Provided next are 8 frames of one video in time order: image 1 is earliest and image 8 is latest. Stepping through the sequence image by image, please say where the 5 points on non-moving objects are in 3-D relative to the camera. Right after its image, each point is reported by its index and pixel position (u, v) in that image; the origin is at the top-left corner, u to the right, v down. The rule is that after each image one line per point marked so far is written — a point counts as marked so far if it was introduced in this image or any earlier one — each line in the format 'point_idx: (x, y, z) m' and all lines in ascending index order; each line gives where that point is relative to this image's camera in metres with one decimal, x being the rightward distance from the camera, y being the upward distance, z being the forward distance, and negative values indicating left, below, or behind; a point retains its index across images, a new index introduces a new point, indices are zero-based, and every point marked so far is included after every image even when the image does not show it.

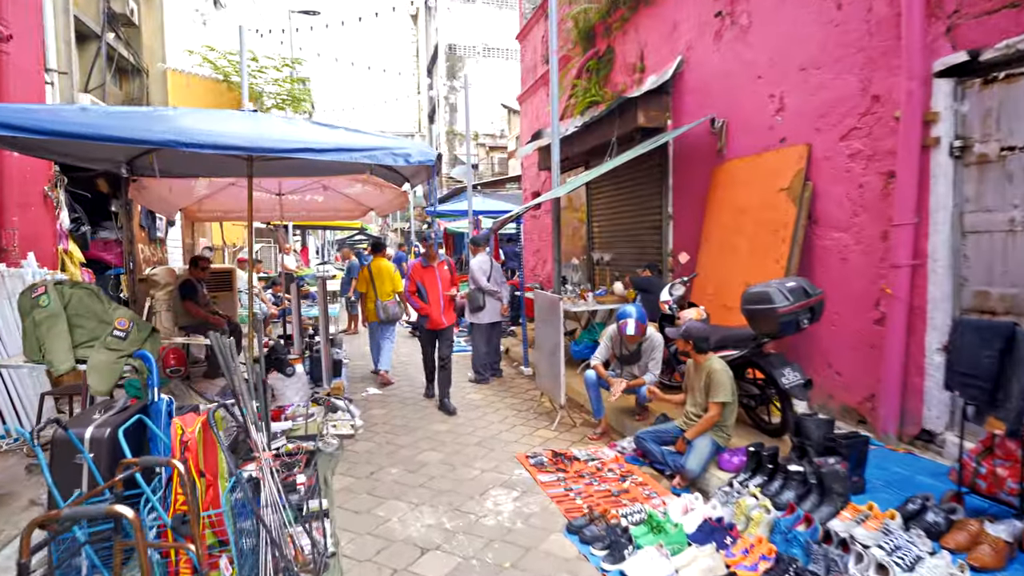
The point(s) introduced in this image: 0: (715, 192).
0: (+2.3, +1.1, +6.4) m
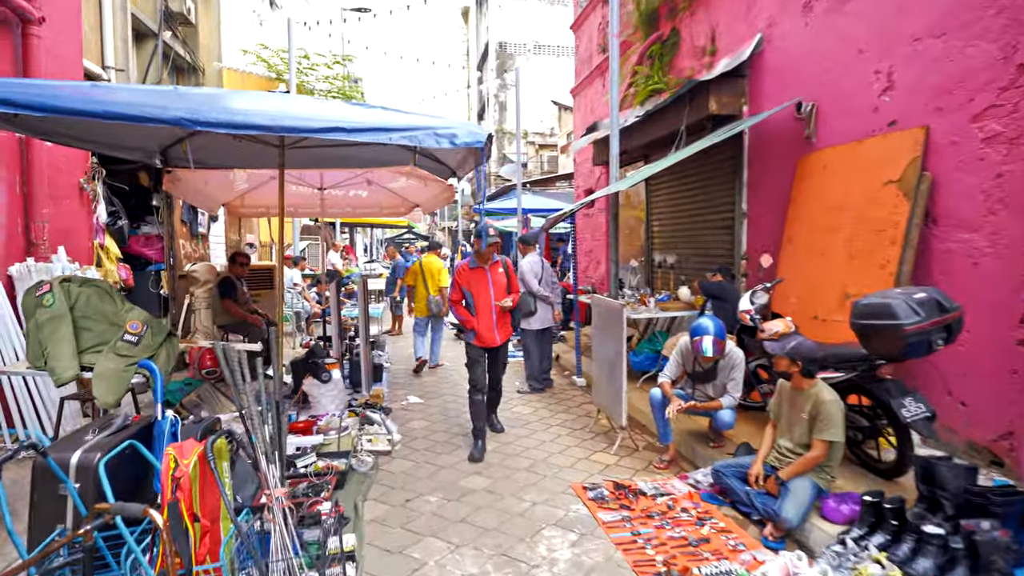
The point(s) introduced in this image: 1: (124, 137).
0: (+2.8, +1.0, +5.5) m
1: (-3.2, +1.3, +4.8) m
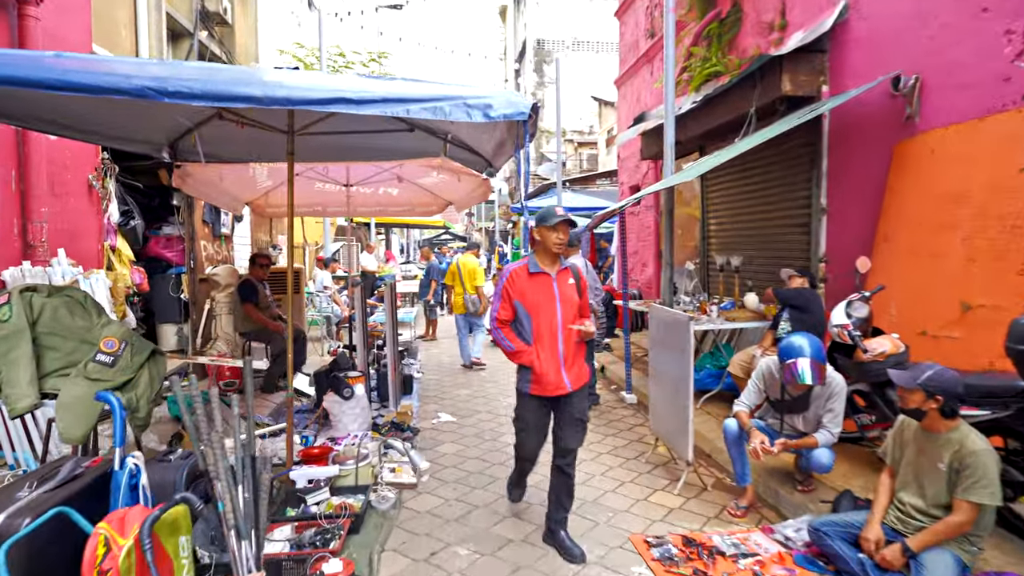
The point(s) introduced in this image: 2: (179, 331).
0: (+3.2, +0.9, +4.7) m
1: (-2.9, +1.2, +4.3) m
2: (-4.1, -0.5, +6.9) m
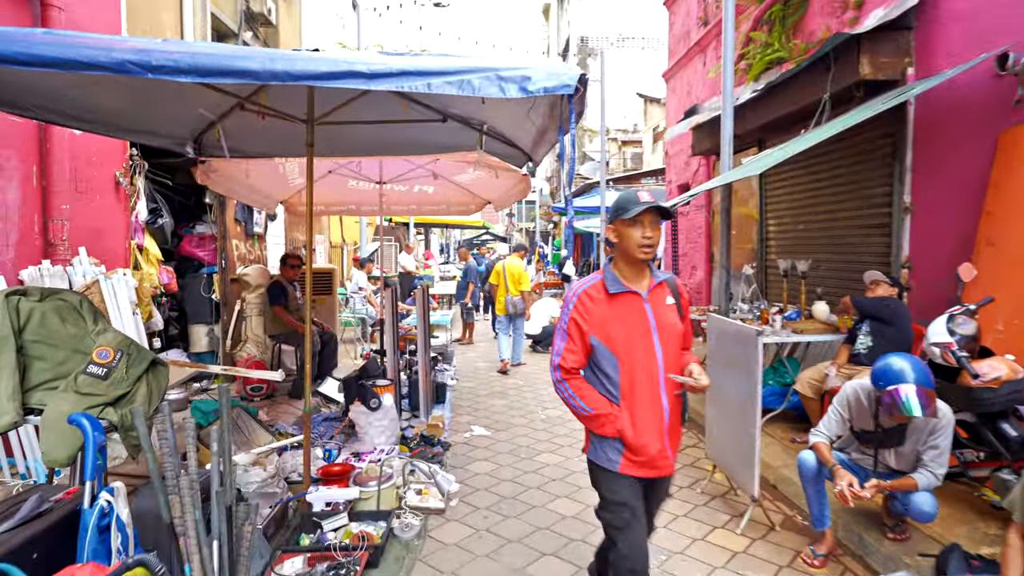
0: (+3.5, +0.9, +4.0) m
1: (-2.6, +1.2, +4.0) m
2: (-3.6, -0.5, +6.8) m
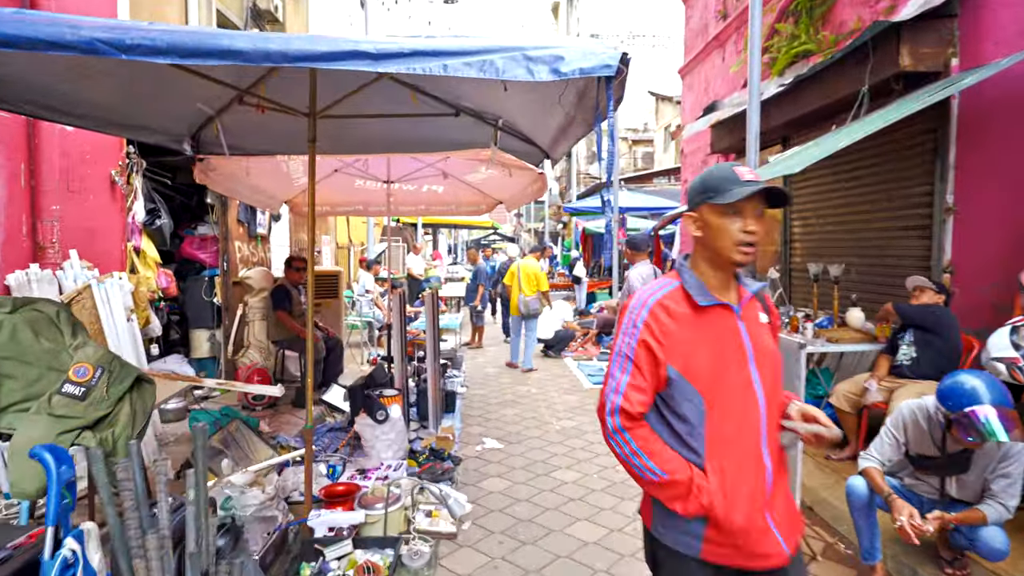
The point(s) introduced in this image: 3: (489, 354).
0: (+3.6, +0.8, +3.7) m
1: (-2.5, +1.2, +3.8) m
2: (-3.5, -0.6, +6.5) m
3: (-0.4, -1.2, +9.9) m
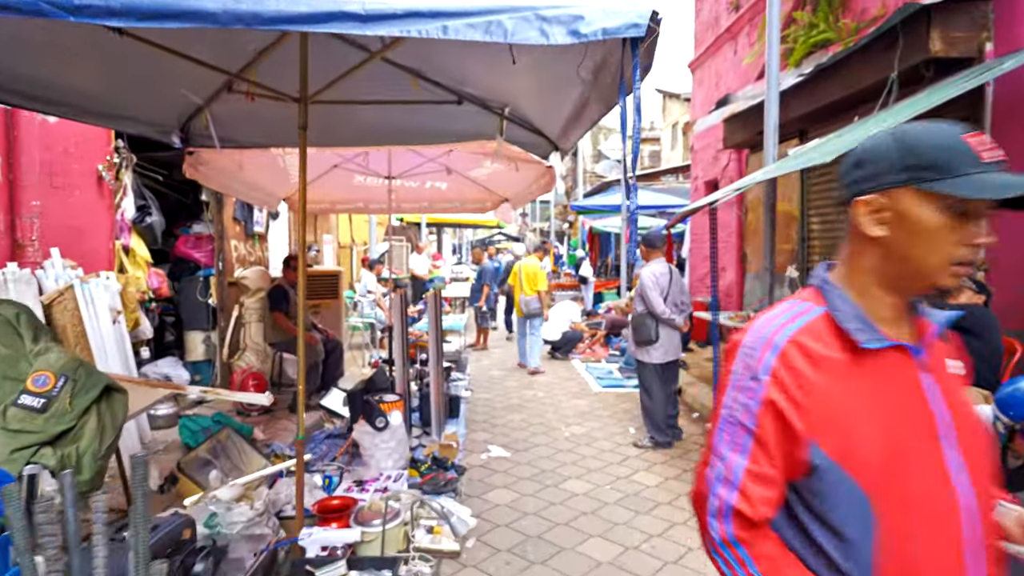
0: (+3.7, +0.8, +3.4) m
1: (-2.5, +1.2, +3.6) m
2: (-3.4, -0.6, +6.3) m
3: (-0.3, -1.2, +9.6) m
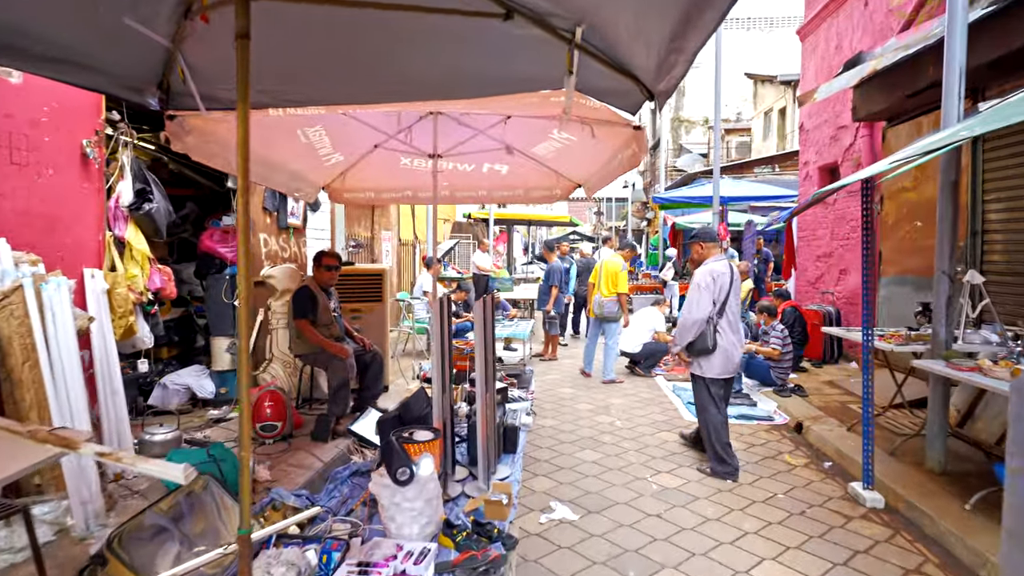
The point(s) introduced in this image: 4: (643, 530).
0: (+3.9, +0.7, +1.7) m
1: (-2.1, +1.2, +2.7) m
2: (-2.7, -0.6, +5.5) m
3: (+0.8, -1.2, +8.4) m
4: (+0.8, -1.5, +3.5) m
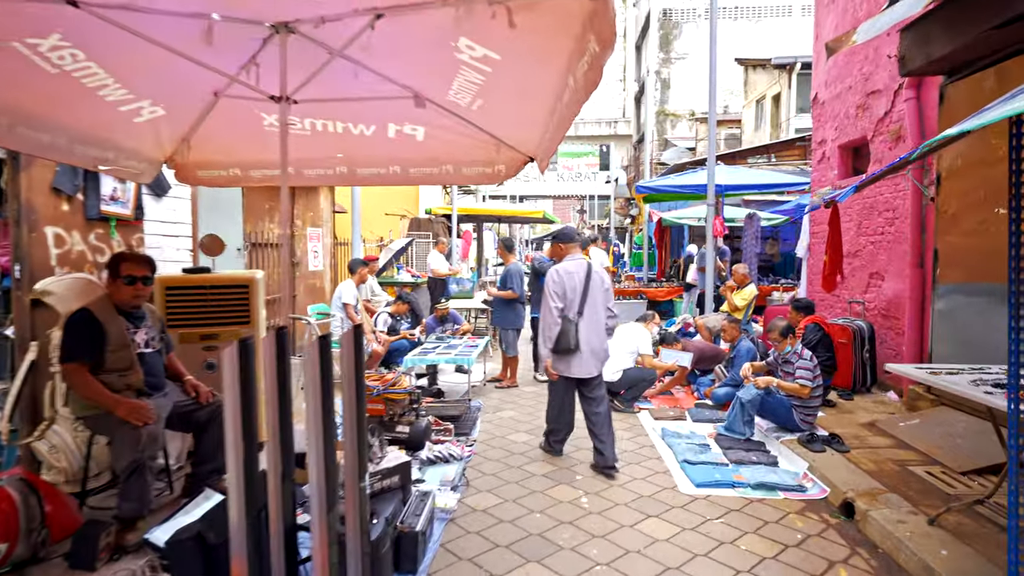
0: (+3.4, +0.6, 0.0) m
1: (-2.6, +1.0, +0.8) m
2: (-3.3, -0.7, +3.7) m
3: (+0.1, -1.3, +6.6) m
4: (+0.3, -1.6, +1.8) m
